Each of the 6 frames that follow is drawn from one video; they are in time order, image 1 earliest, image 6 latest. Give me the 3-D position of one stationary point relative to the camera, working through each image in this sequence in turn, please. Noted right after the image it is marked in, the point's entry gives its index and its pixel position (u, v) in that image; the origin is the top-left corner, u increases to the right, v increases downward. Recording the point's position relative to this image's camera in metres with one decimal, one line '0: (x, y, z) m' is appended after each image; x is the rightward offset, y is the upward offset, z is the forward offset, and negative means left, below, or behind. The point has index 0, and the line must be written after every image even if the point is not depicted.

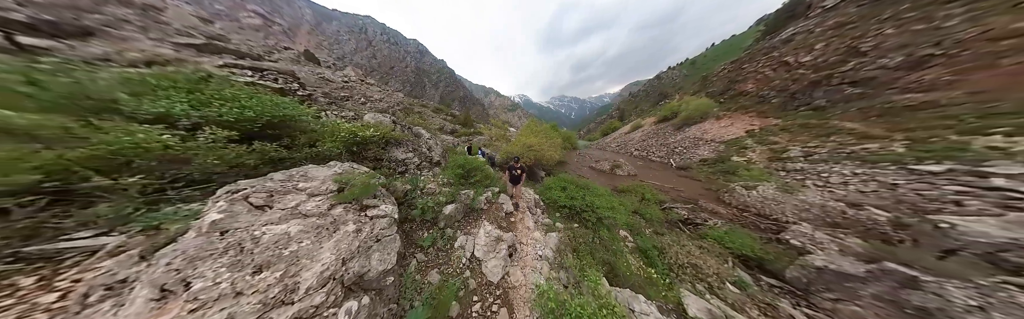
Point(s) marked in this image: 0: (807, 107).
0: (+40.4, +7.2, +17.6) m
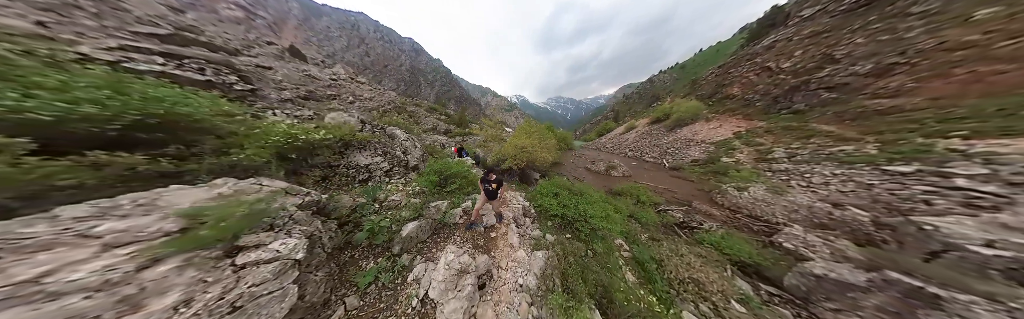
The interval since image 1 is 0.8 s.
0: (+39.5, +7.1, +18.4) m
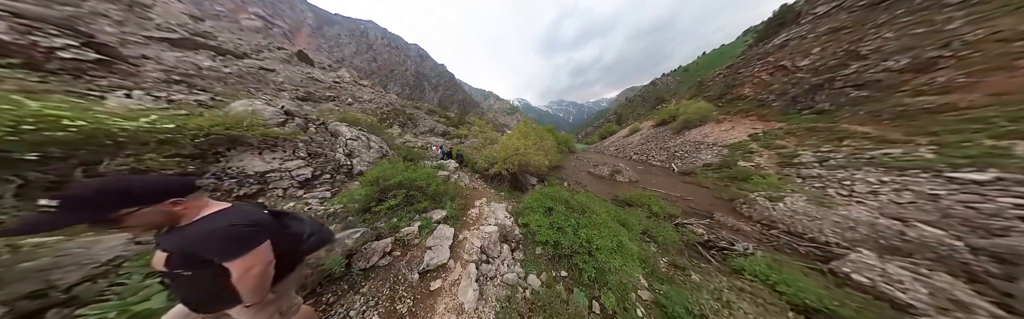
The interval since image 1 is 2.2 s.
0: (+39.2, +6.5, +16.9) m
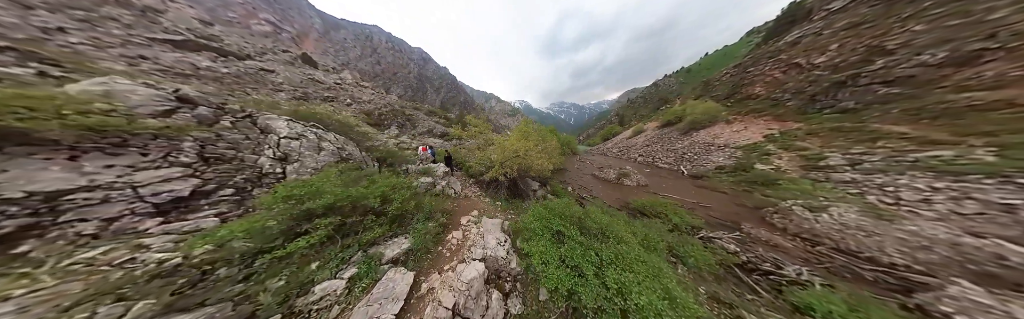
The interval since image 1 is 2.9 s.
0: (+39.2, +6.2, +15.8) m
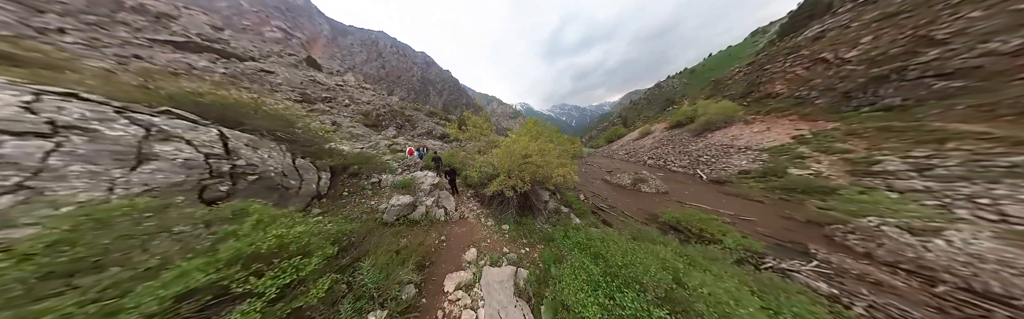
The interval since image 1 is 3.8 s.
0: (+39.7, +5.8, +14.2) m
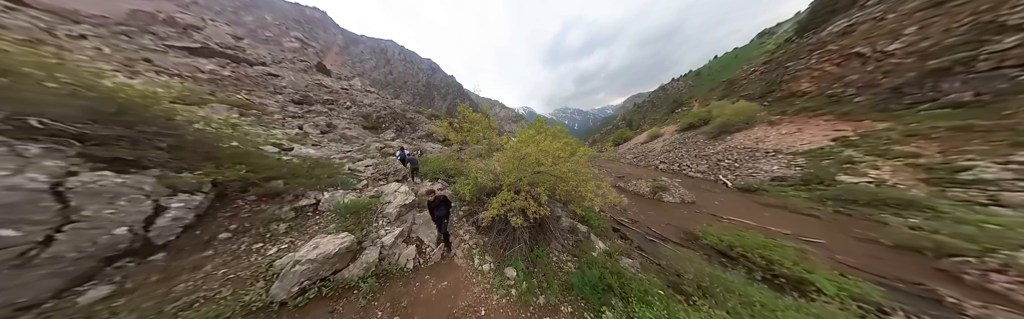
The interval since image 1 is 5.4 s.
0: (+40.1, +5.3, +12.2) m
